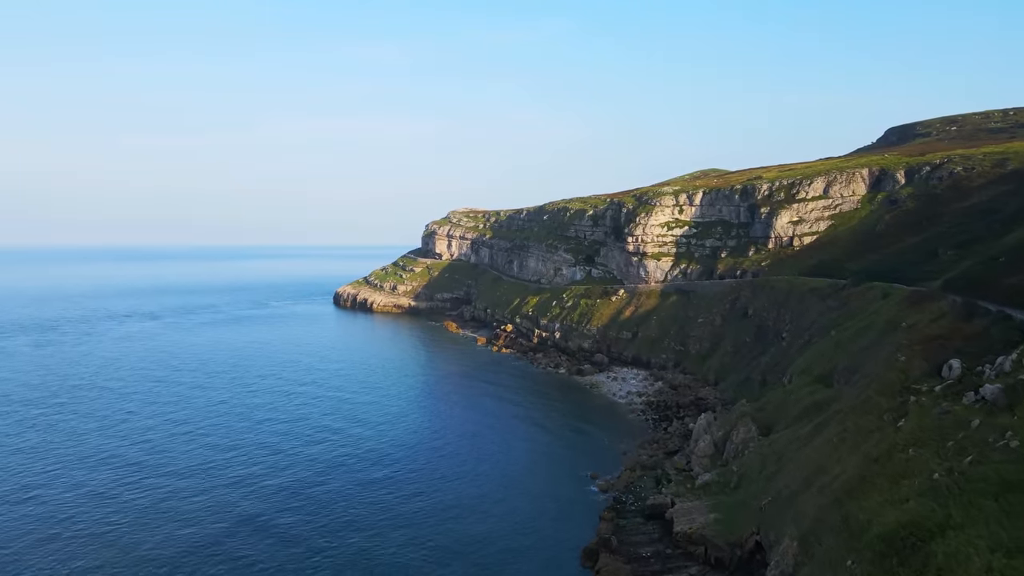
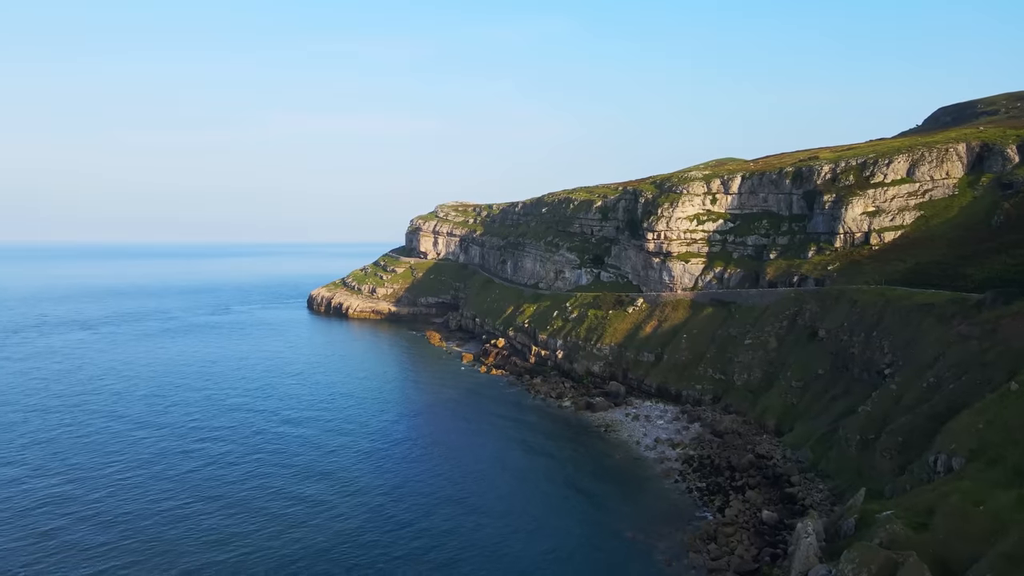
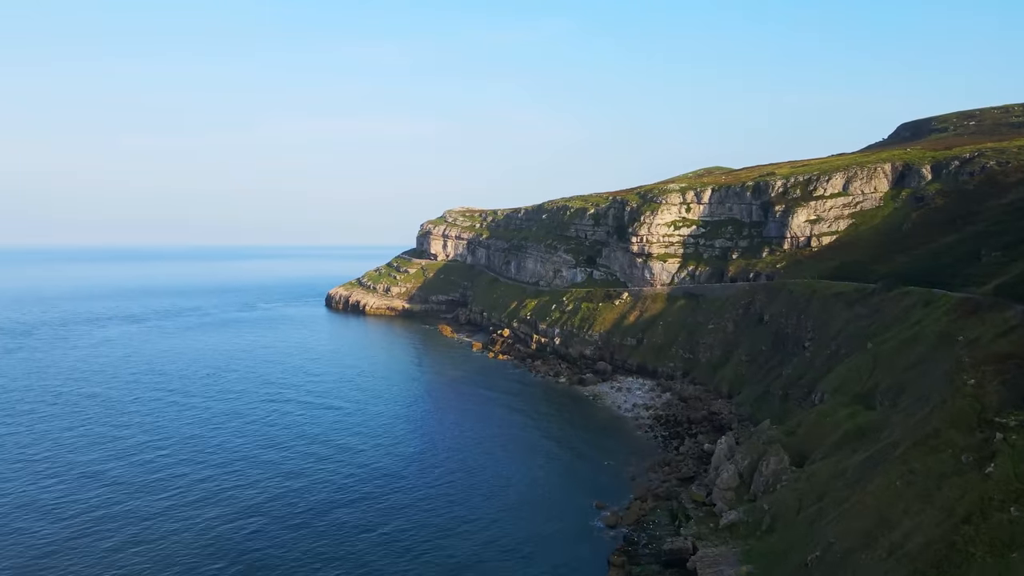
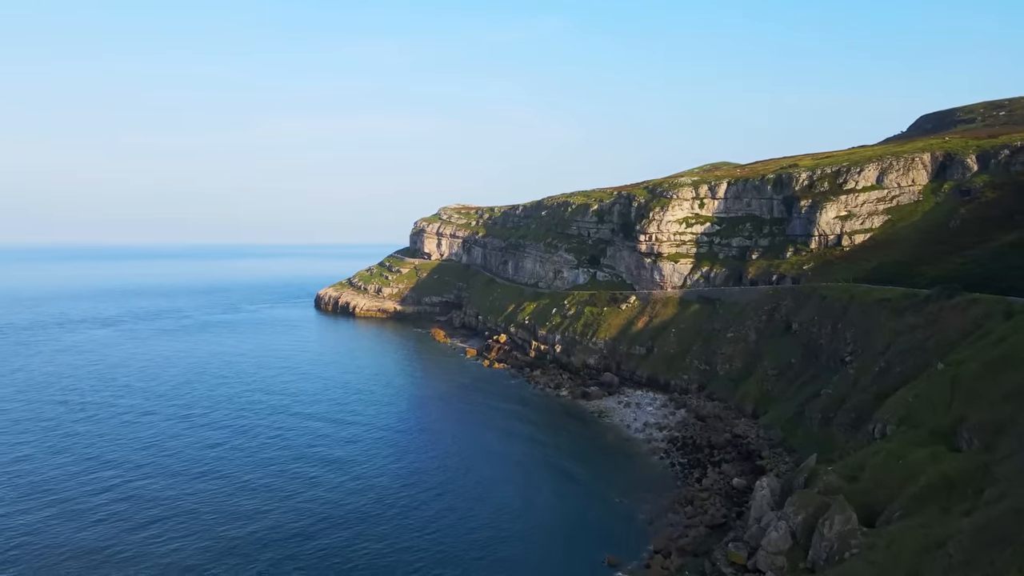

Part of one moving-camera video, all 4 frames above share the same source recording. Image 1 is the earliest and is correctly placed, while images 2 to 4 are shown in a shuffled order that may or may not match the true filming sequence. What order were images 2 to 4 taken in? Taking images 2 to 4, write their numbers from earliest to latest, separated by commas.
3, 4, 2
